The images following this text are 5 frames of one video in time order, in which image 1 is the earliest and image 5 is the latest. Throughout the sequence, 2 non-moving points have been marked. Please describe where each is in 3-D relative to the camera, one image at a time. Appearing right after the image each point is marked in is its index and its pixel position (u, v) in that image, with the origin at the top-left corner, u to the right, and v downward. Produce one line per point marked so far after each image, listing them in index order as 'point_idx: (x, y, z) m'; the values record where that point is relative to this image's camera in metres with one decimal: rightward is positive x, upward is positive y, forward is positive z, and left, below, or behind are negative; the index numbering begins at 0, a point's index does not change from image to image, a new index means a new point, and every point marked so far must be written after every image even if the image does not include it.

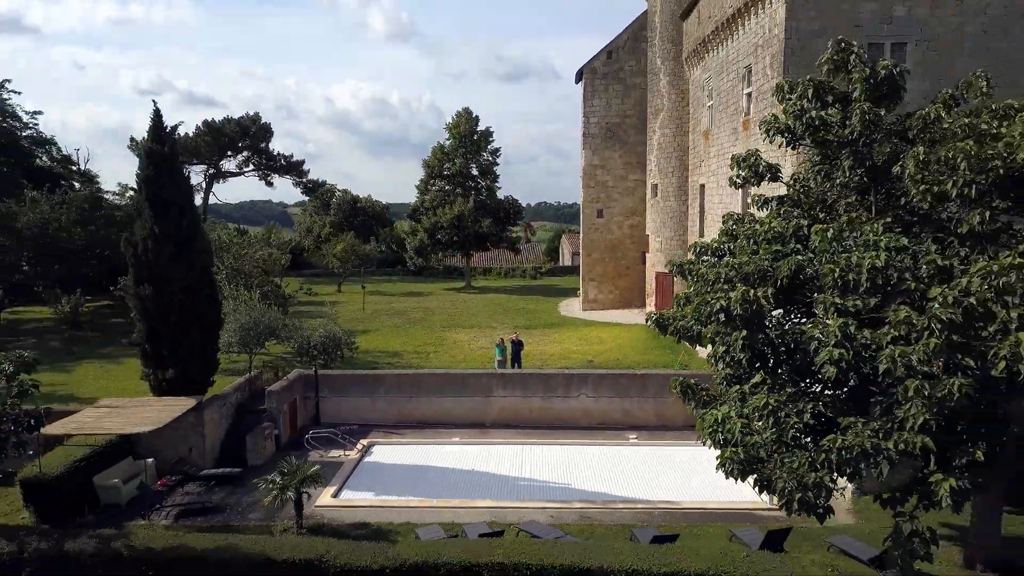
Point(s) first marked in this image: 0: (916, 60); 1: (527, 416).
0: (+6.0, +3.3, +11.4) m
1: (+0.3, -2.0, +12.2) m
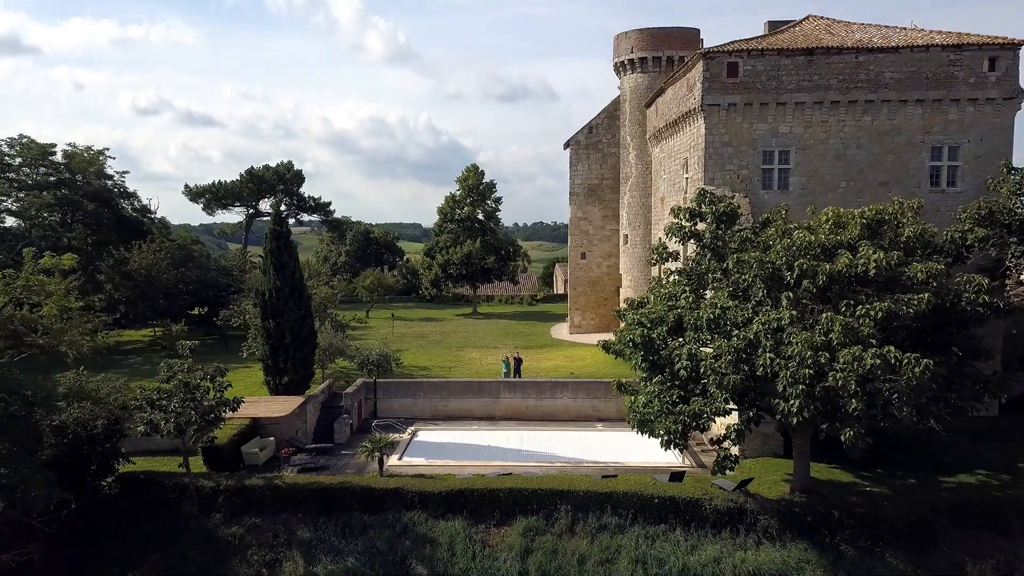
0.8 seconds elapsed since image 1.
0: (+6.0, +2.6, +16.5) m
1: (+0.3, -2.7, +17.1) m
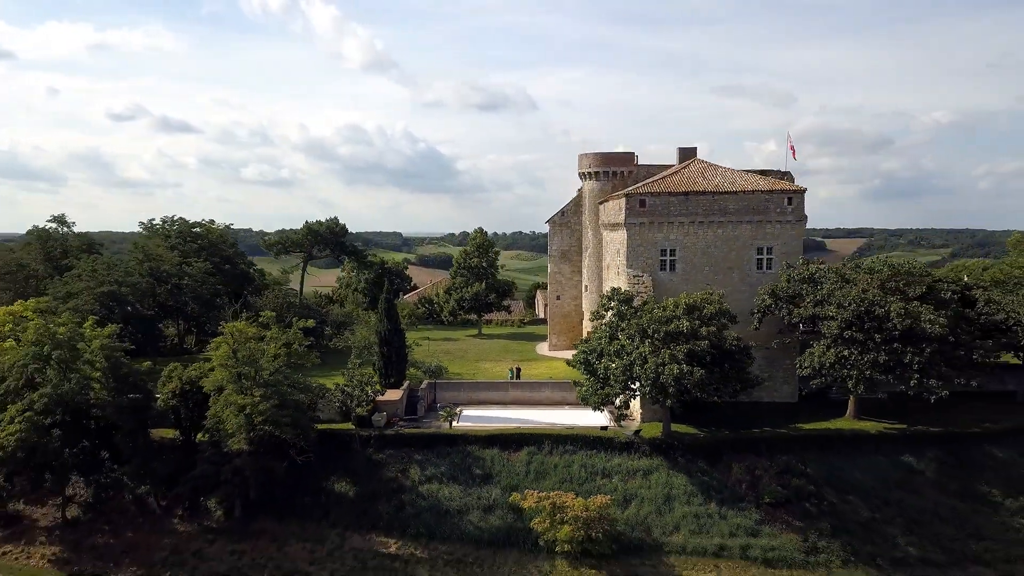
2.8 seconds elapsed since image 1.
0: (+6.2, +1.2, +28.7) m
1: (+0.4, -4.2, +29.1) m
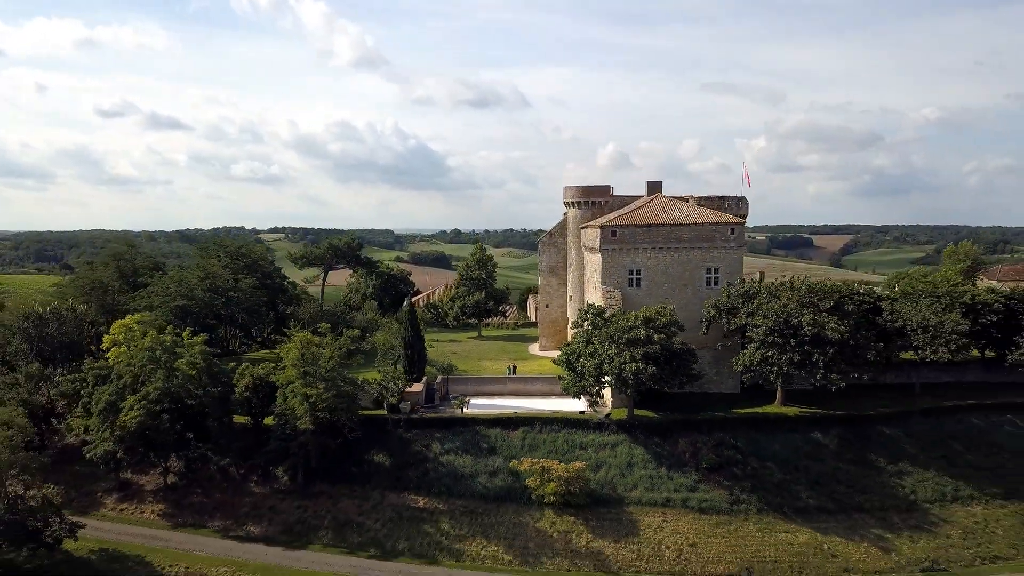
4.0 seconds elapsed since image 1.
0: (+6.1, +0.6, +35.7) m
1: (+0.3, -4.8, +36.1) m
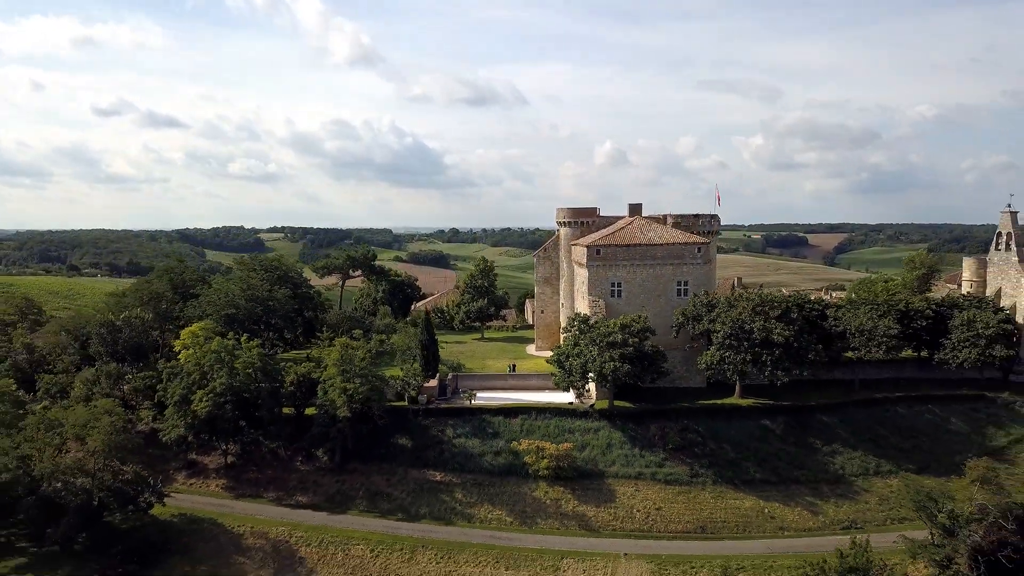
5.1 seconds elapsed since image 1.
0: (+6.0, 0.0, +42.0) m
1: (+0.3, -5.4, +42.3) m
